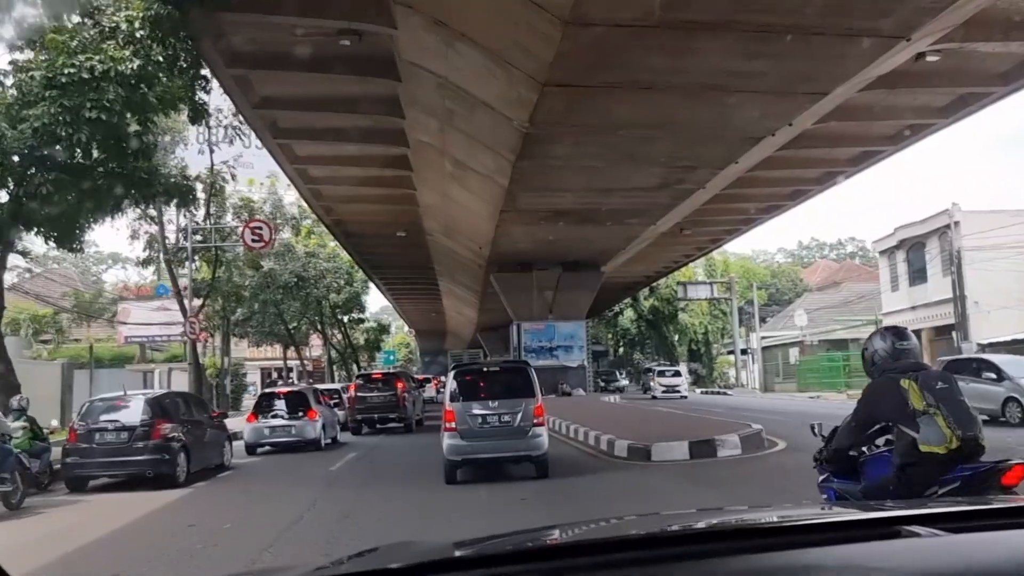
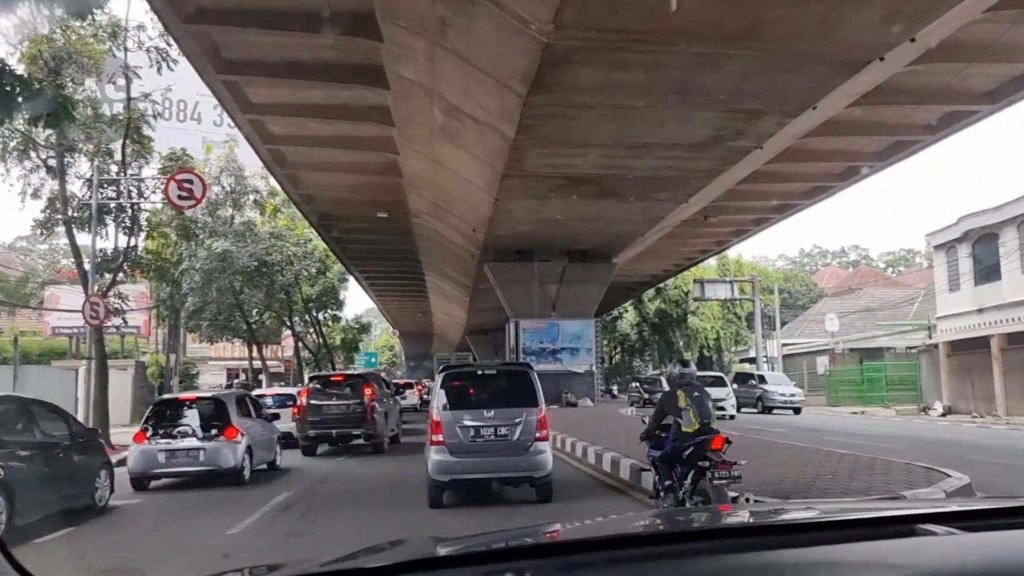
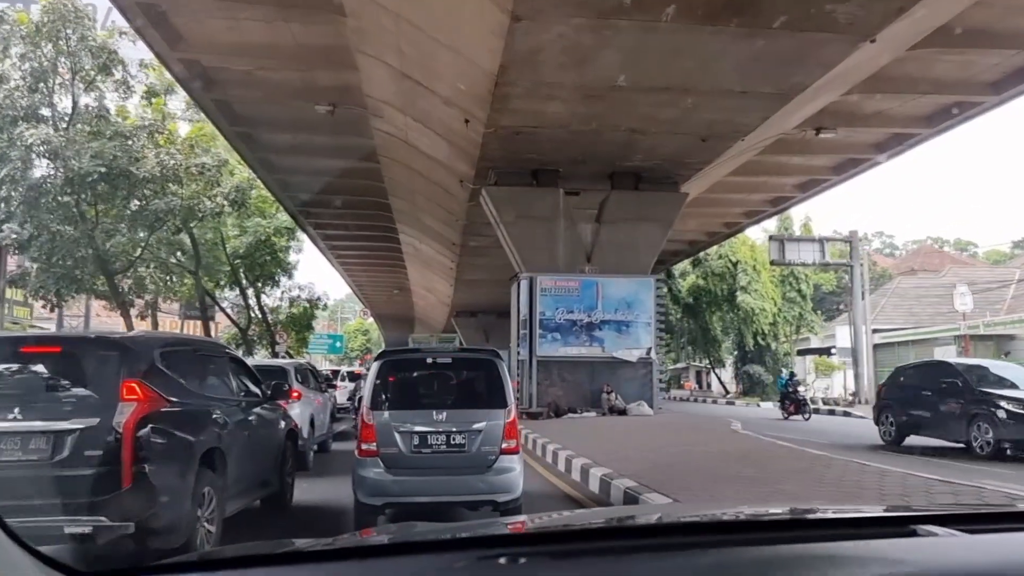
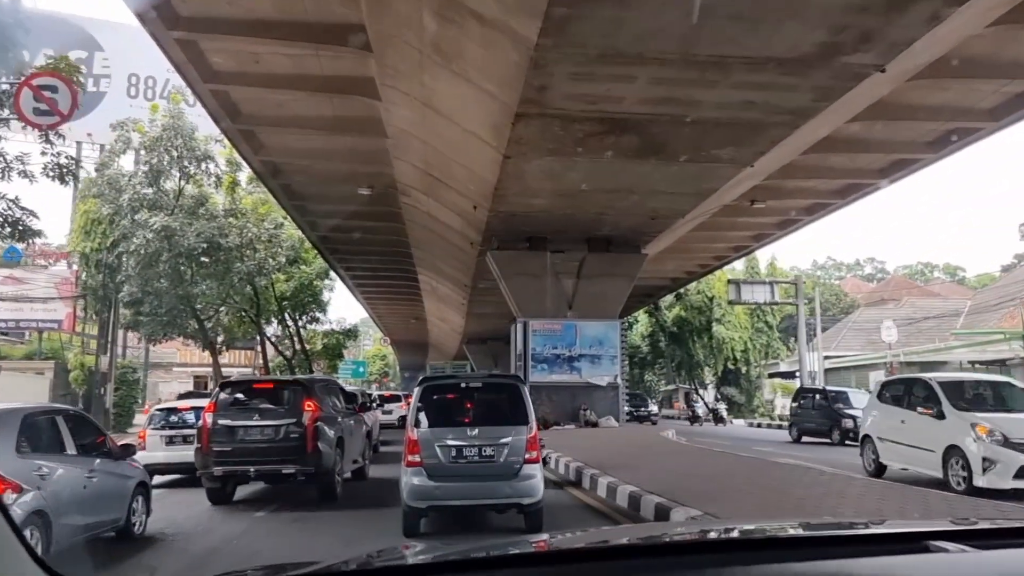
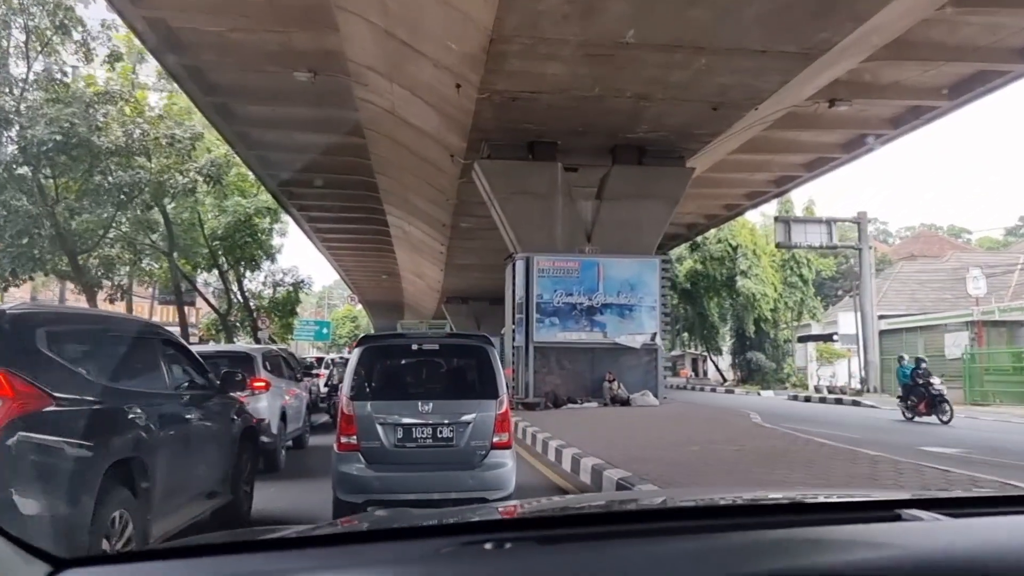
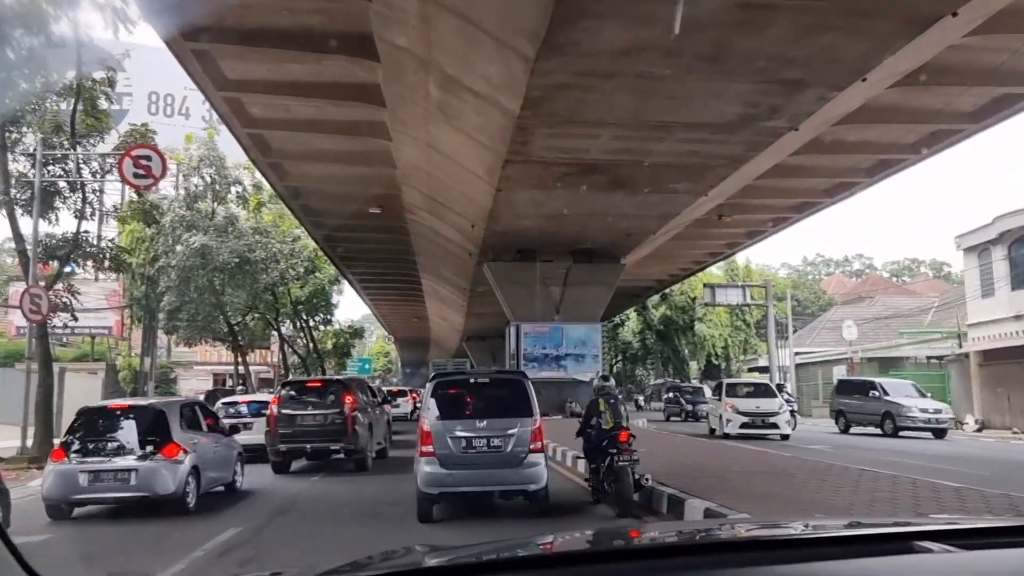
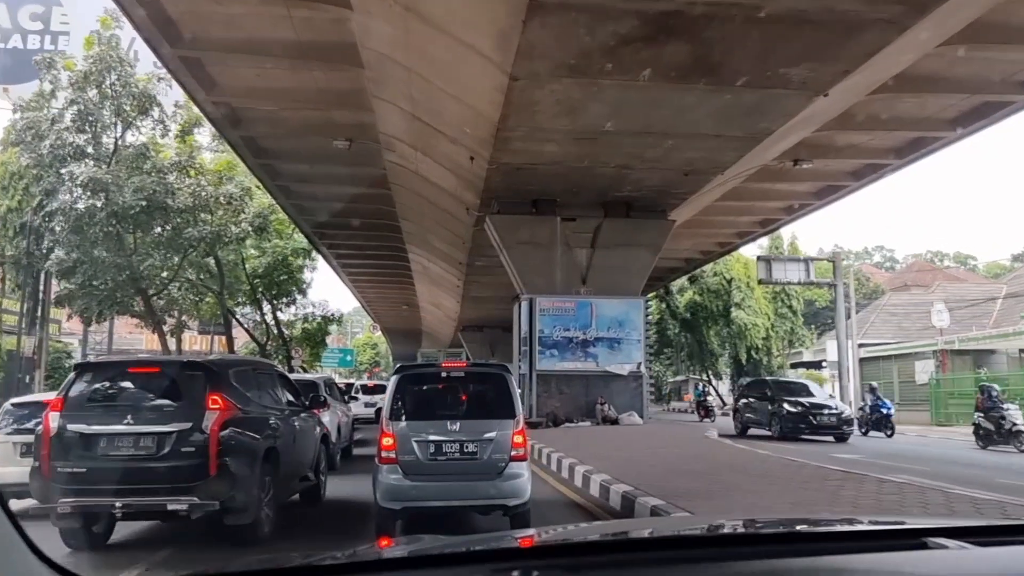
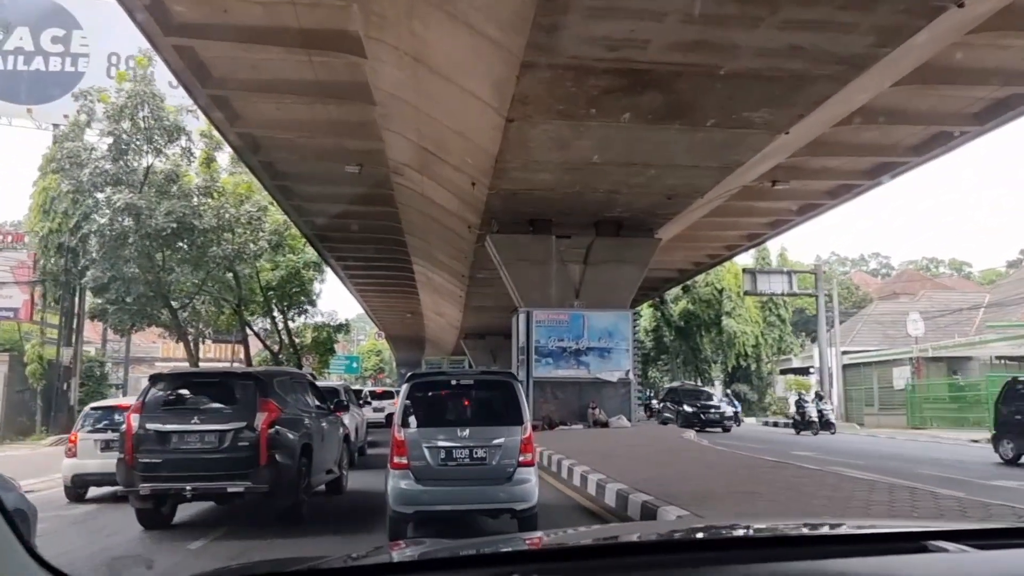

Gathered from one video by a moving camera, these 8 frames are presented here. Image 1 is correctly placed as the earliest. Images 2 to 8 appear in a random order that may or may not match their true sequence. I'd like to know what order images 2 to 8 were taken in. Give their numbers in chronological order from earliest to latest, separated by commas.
2, 6, 4, 8, 7, 3, 5
